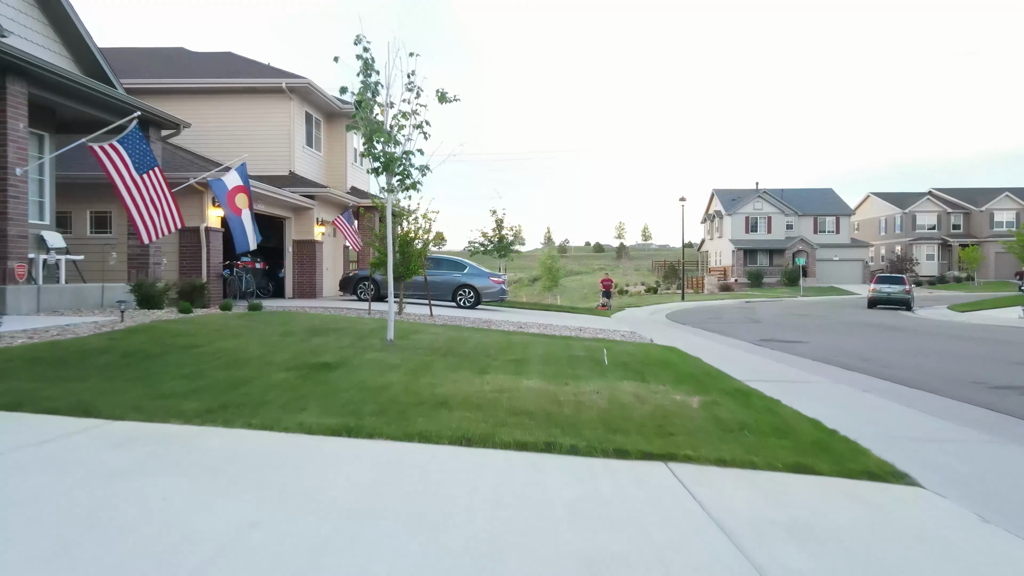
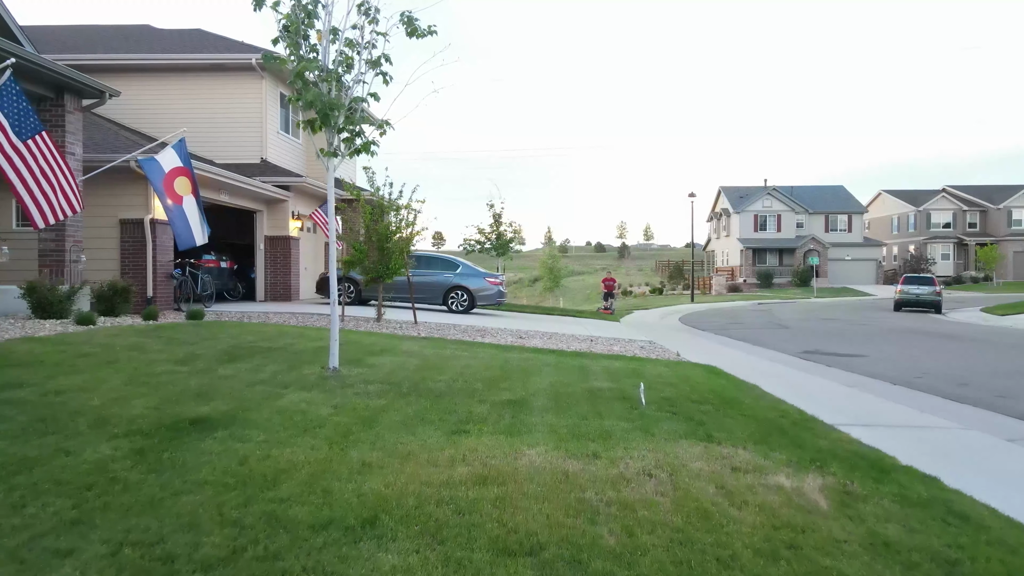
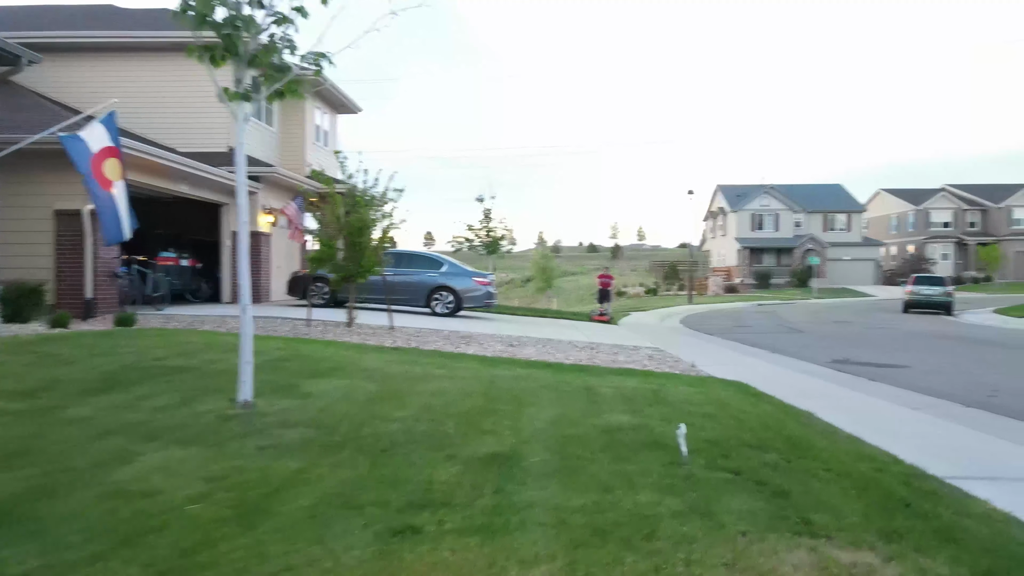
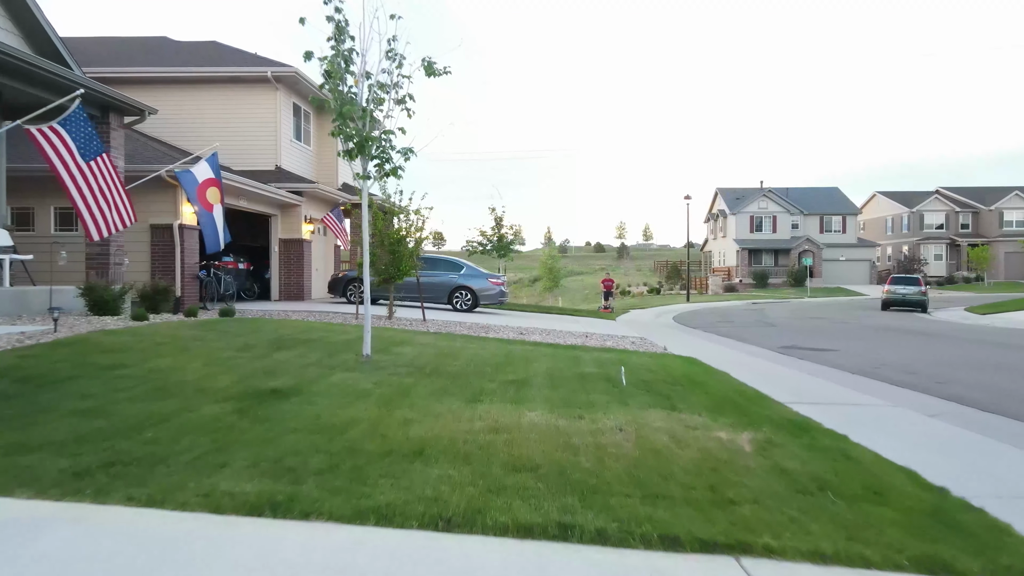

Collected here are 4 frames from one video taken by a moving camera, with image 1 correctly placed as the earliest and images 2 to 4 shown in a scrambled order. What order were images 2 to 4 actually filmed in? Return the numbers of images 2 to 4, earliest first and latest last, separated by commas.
4, 2, 3
